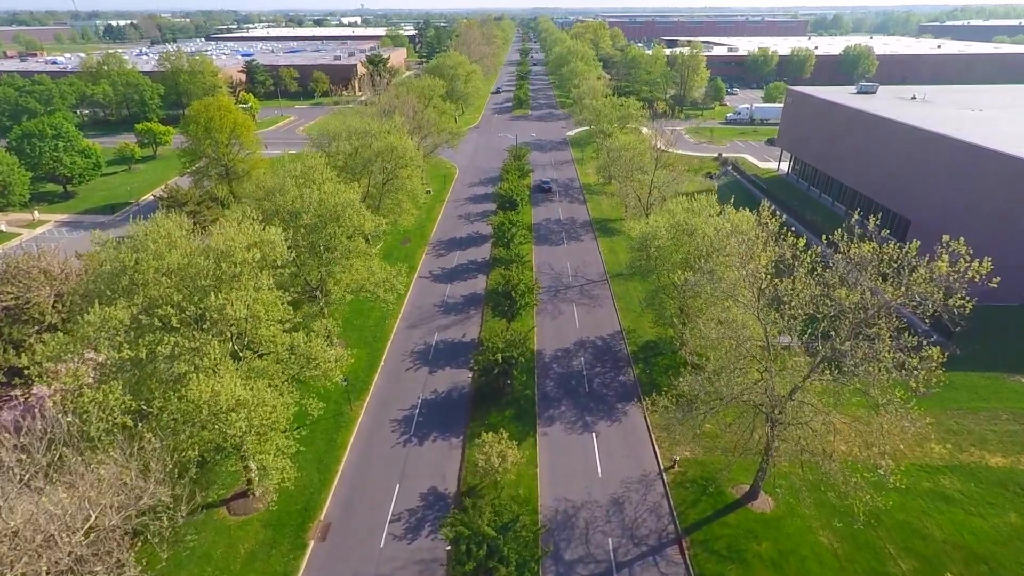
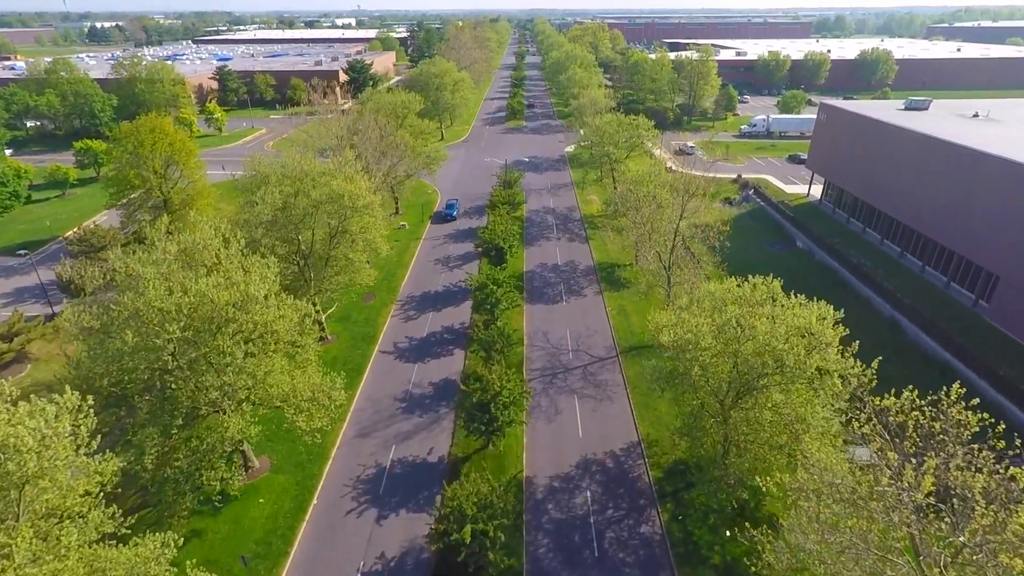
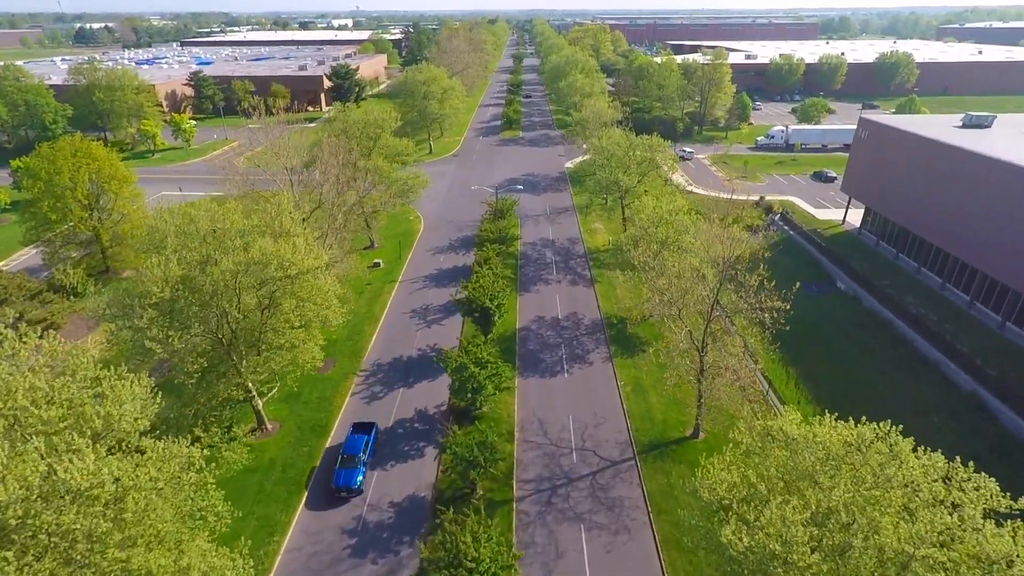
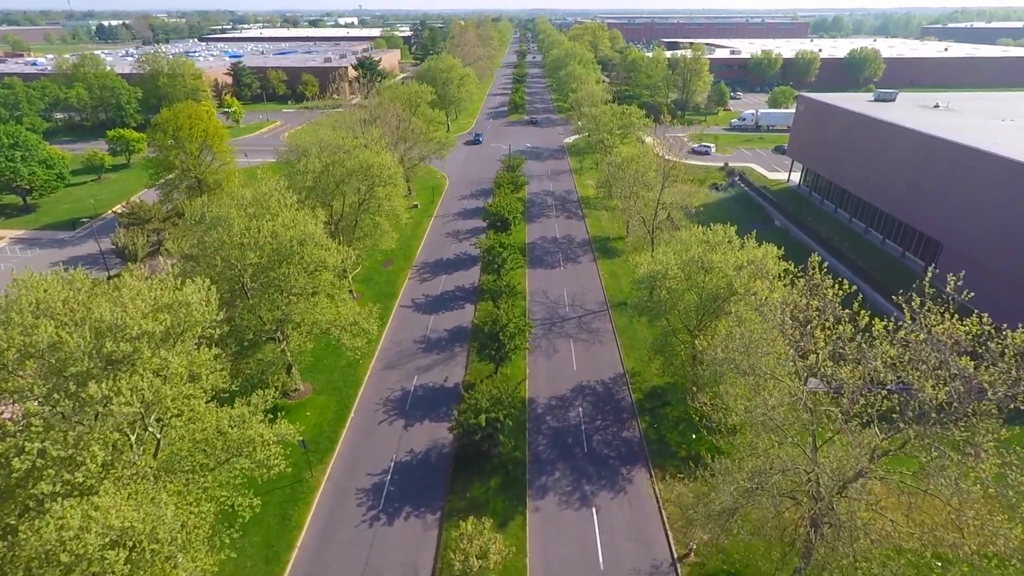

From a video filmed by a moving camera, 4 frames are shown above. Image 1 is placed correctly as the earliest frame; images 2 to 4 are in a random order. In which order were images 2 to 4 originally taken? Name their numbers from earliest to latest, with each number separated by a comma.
4, 2, 3
